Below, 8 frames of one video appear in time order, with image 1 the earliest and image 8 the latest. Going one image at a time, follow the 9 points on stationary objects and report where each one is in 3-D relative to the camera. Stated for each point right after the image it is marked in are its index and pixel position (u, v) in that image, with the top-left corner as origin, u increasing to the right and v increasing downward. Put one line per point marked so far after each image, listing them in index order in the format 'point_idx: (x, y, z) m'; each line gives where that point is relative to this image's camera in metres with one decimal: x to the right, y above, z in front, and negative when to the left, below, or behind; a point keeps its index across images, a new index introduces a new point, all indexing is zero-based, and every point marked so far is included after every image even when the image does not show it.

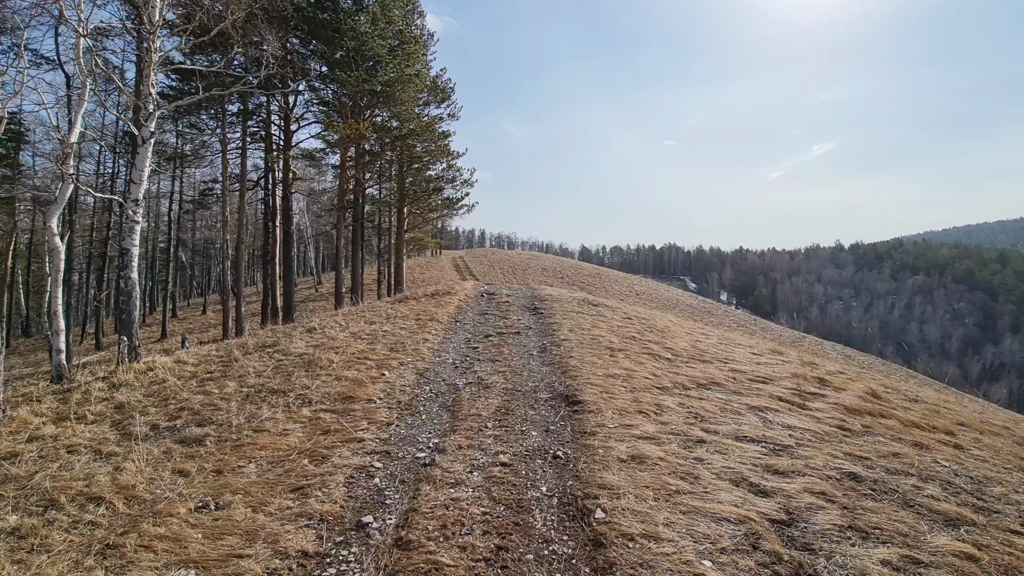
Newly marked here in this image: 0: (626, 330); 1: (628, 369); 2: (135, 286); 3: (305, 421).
0: (+1.5, -0.6, +6.2) m
1: (+1.0, -0.7, +4.4) m
2: (-5.1, 0.0, +6.5) m
3: (-1.5, -0.9, +3.4) m
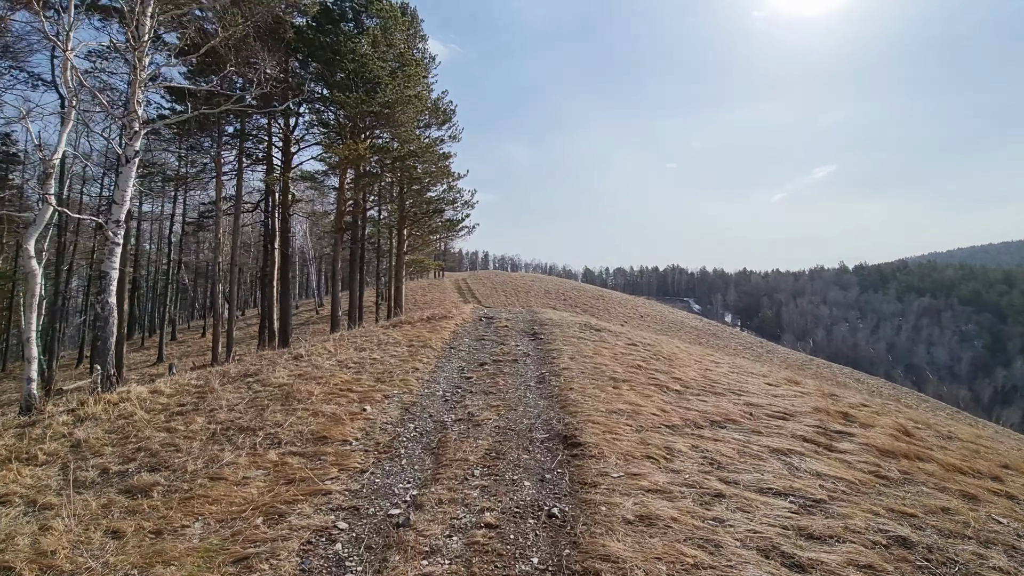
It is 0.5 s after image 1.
0: (+1.4, -0.9, +5.8) m
1: (+1.0, -1.0, +4.0) m
2: (-5.1, -0.3, +6.2) m
3: (-1.5, -1.1, +3.0) m
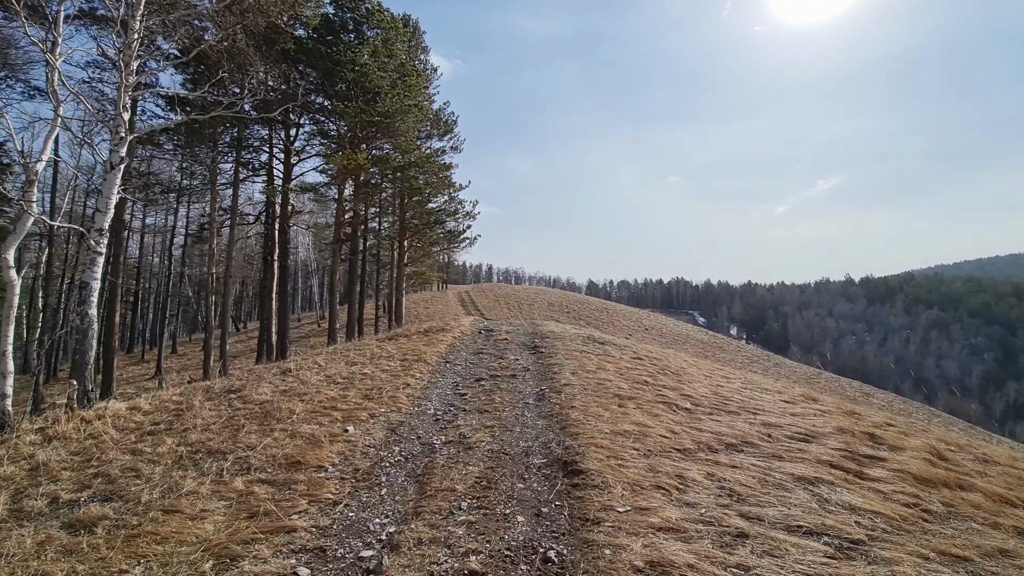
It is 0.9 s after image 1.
0: (+1.4, -1.0, +5.5) m
1: (+1.0, -1.0, +3.6) m
2: (-5.1, -0.4, +5.9) m
3: (-1.6, -1.2, +2.7) m
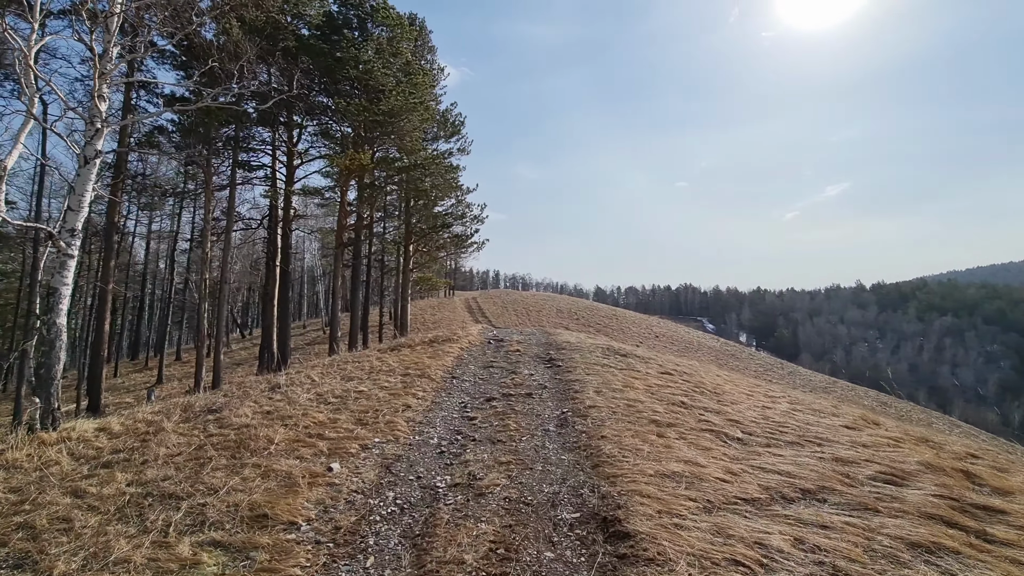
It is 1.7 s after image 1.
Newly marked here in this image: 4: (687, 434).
0: (+1.6, -1.0, +4.8) m
1: (+1.1, -1.1, +3.0) m
2: (-5.0, -0.5, +5.4) m
3: (-1.4, -1.2, +2.1) m
4: (+1.3, -1.1, +3.6) m
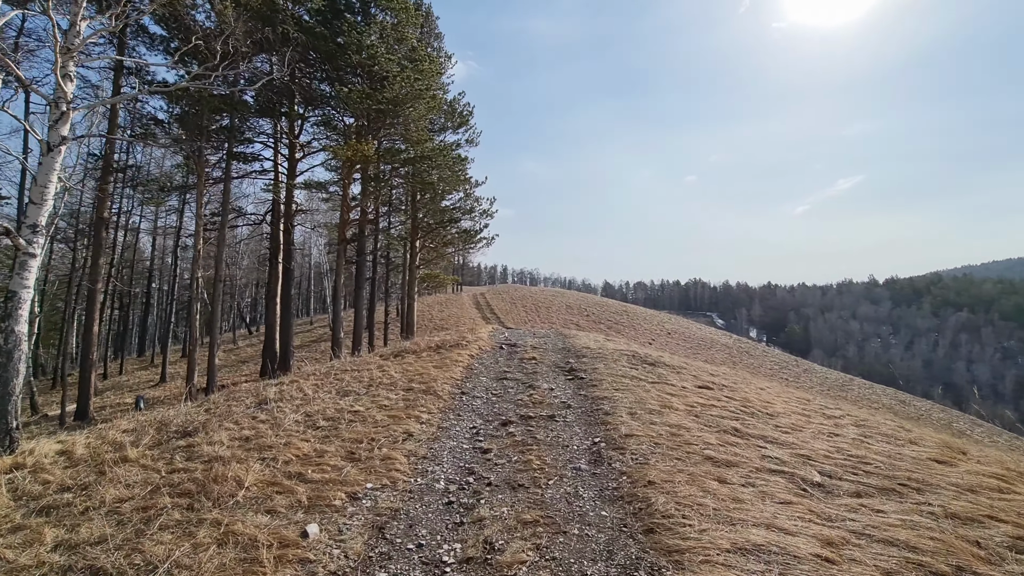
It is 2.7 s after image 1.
0: (+1.7, -1.1, +4.1) m
1: (+1.2, -1.1, +2.3) m
2: (-4.8, -0.5, +4.7) m
3: (-1.3, -1.3, +1.4) m
4: (+1.4, -1.1, +2.9) m
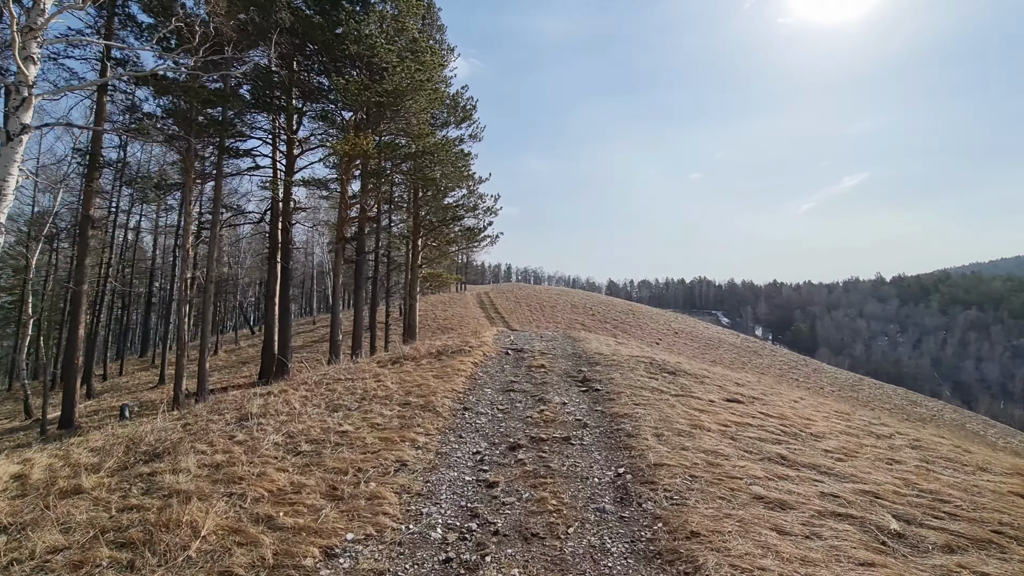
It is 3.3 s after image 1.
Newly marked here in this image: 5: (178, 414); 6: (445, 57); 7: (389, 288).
0: (+1.8, -1.1, +3.6) m
1: (+1.3, -1.2, +1.8) m
2: (-4.7, -0.6, +4.3) m
3: (-1.3, -1.3, +0.9) m
4: (+1.5, -1.2, +2.4) m
5: (-4.2, -1.6, +6.1) m
6: (-2.0, +6.9, +14.4) m
7: (-4.2, 0.0, +16.6) m
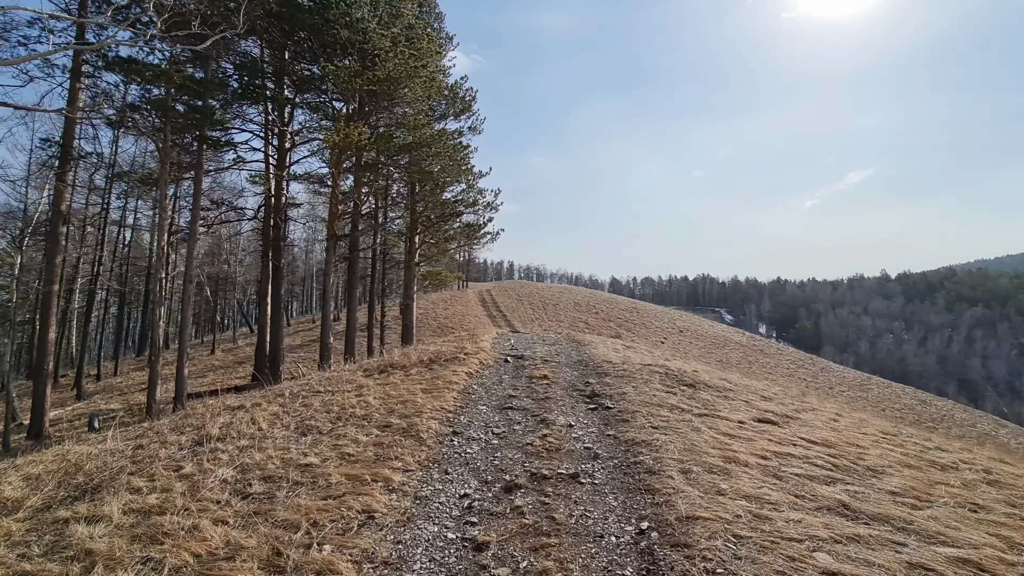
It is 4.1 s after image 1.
0: (+1.8, -1.1, +2.9) m
1: (+1.2, -1.2, +1.1) m
2: (-4.7, -0.6, +3.7) m
3: (-1.3, -1.4, +0.3) m
4: (+1.5, -1.2, +1.7) m
5: (-4.2, -1.6, +5.5) m
6: (-2.0, +6.9, +13.7) m
7: (-4.1, +0.1, +15.9) m
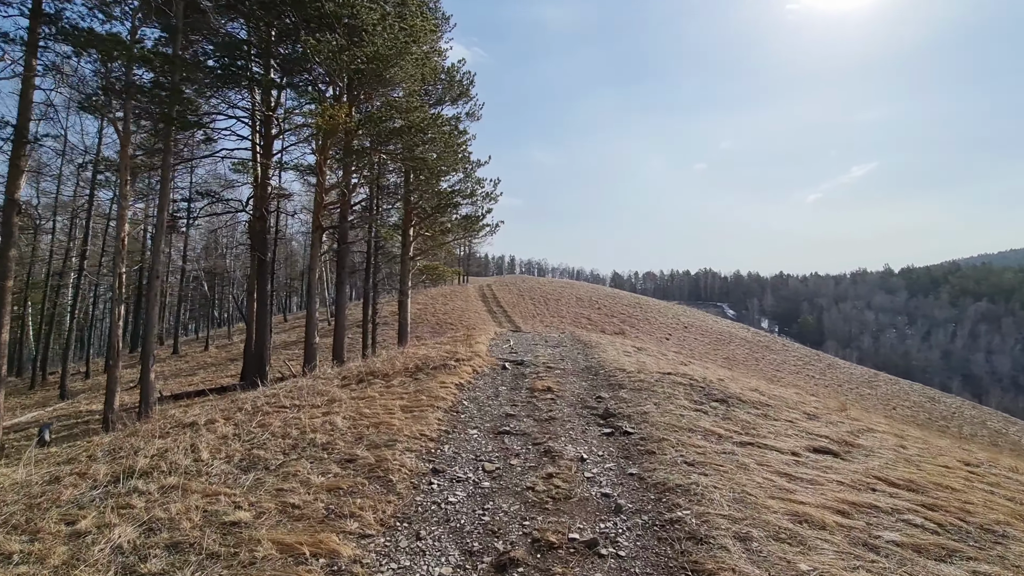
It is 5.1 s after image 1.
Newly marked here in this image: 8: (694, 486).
0: (+1.7, -1.1, +2.1) m
1: (+1.2, -1.2, +0.3) m
2: (-4.8, -0.6, +2.9) m
3: (-1.3, -1.4, -0.5) m
4: (+1.4, -1.2, +0.9) m
5: (-4.2, -1.6, +4.7) m
6: (-2.0, +7.0, +12.9) m
7: (-4.1, +0.2, +15.1) m
8: (+1.0, -1.1, +2.6) m
